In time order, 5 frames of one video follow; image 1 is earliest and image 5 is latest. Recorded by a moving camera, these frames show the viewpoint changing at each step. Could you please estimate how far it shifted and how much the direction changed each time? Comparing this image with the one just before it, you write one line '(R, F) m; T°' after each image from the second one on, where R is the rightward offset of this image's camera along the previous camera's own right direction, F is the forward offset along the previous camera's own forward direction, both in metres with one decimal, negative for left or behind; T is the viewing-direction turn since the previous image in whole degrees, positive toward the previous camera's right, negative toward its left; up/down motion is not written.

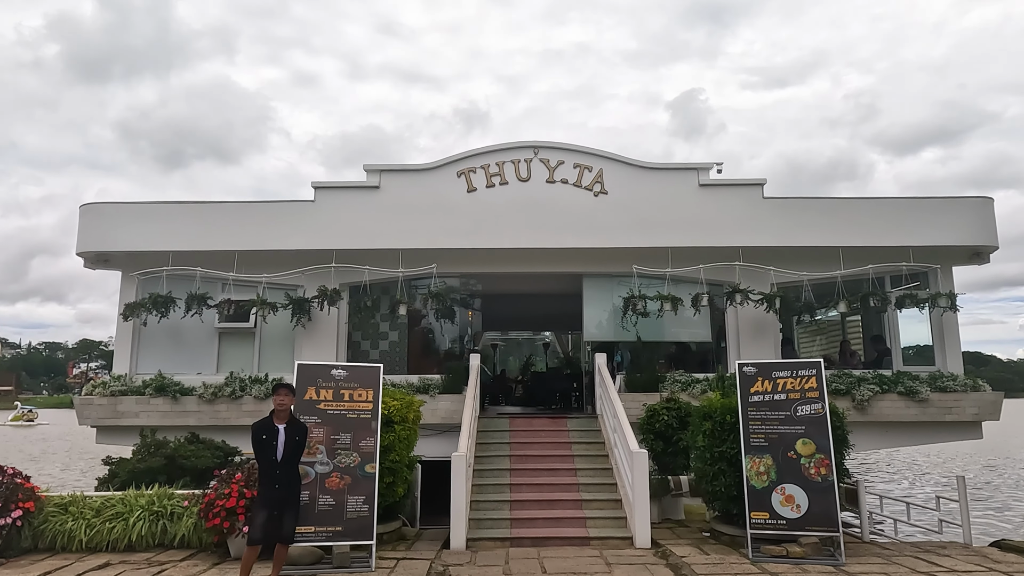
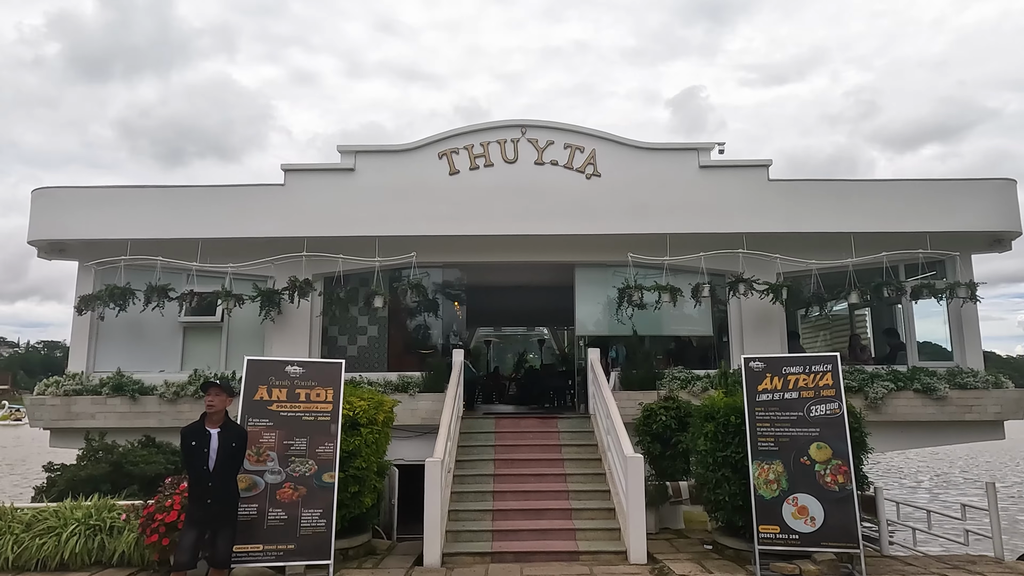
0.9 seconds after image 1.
(+0.2, +0.8) m; 0°
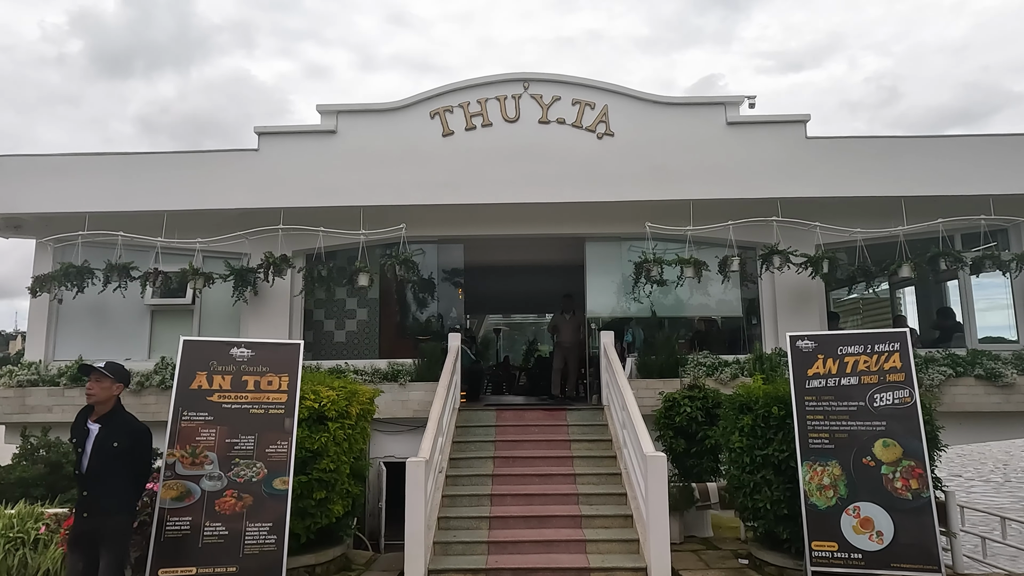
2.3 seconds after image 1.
(+0.2, +1.1) m; -1°
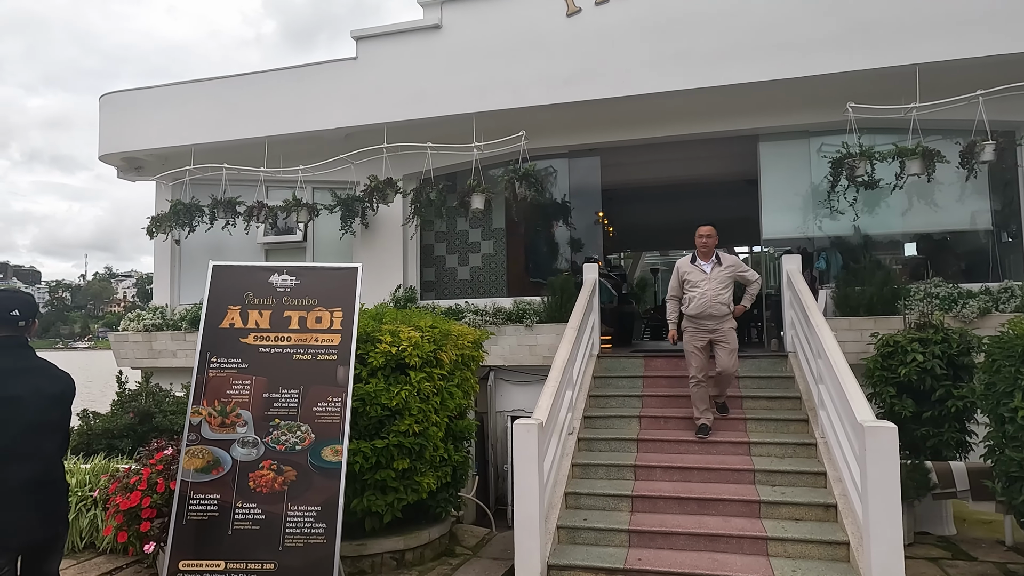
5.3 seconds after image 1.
(+0.1, +1.7) m; -14°
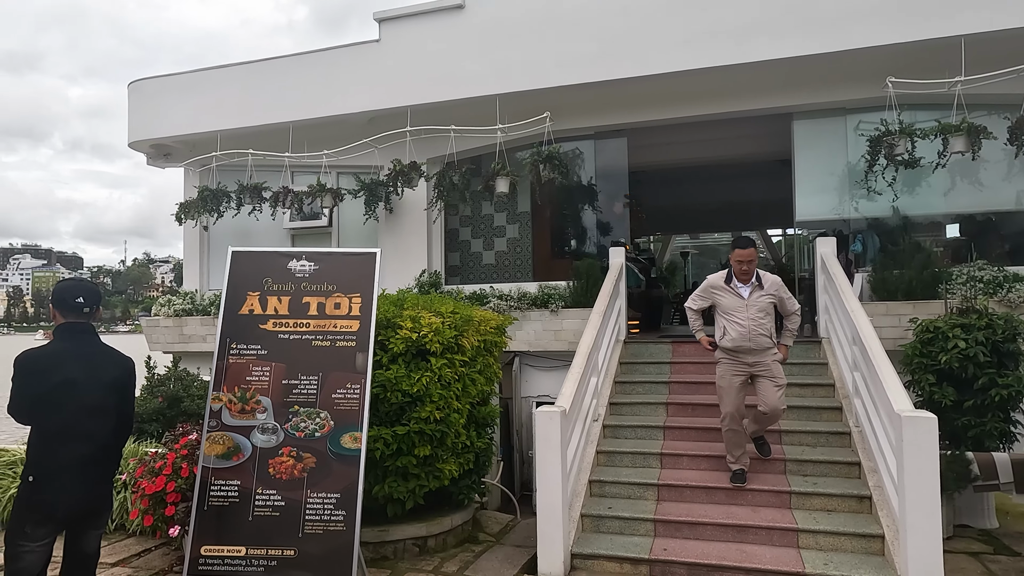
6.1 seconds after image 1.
(0.0, +0.1) m; -3°
